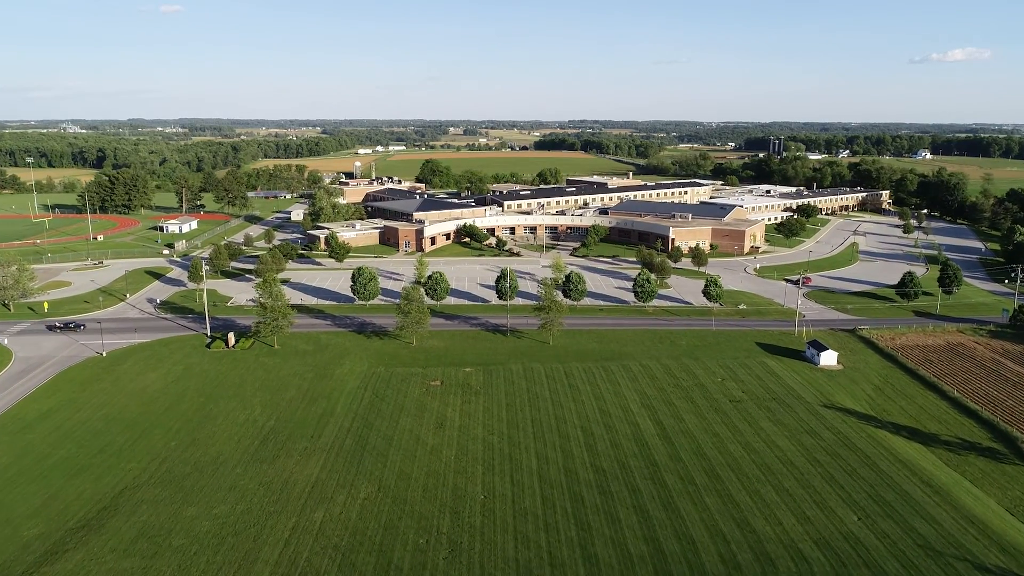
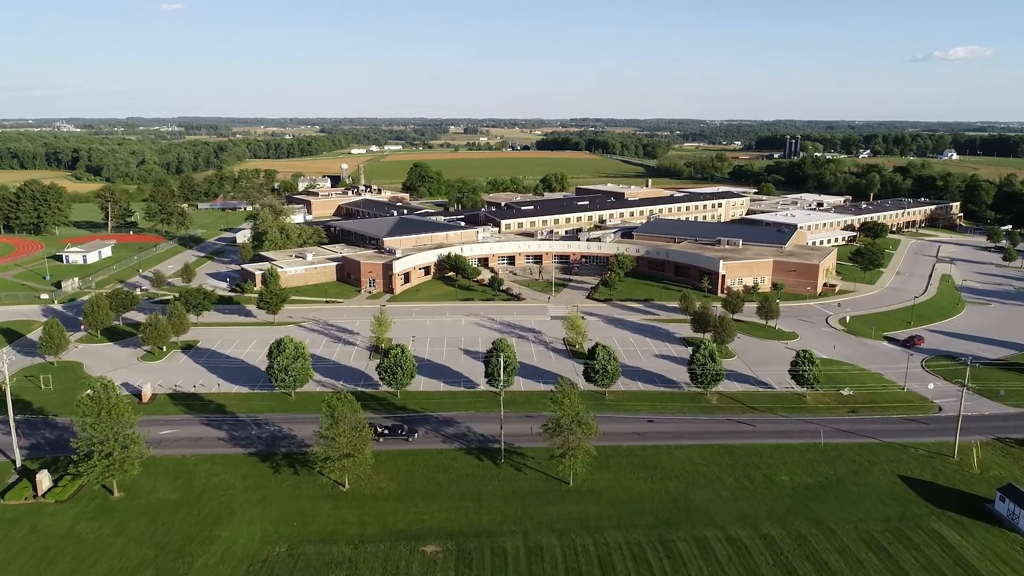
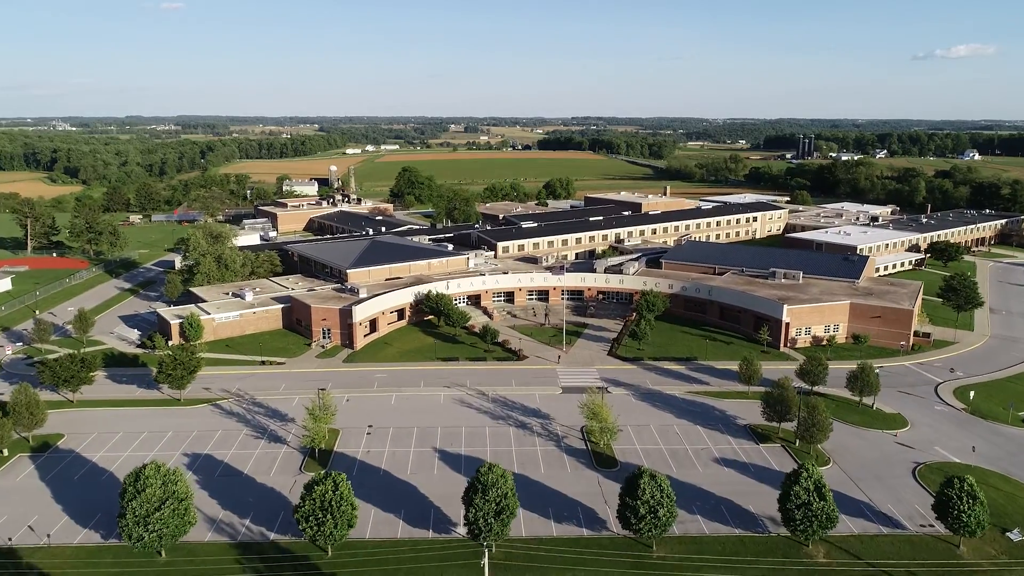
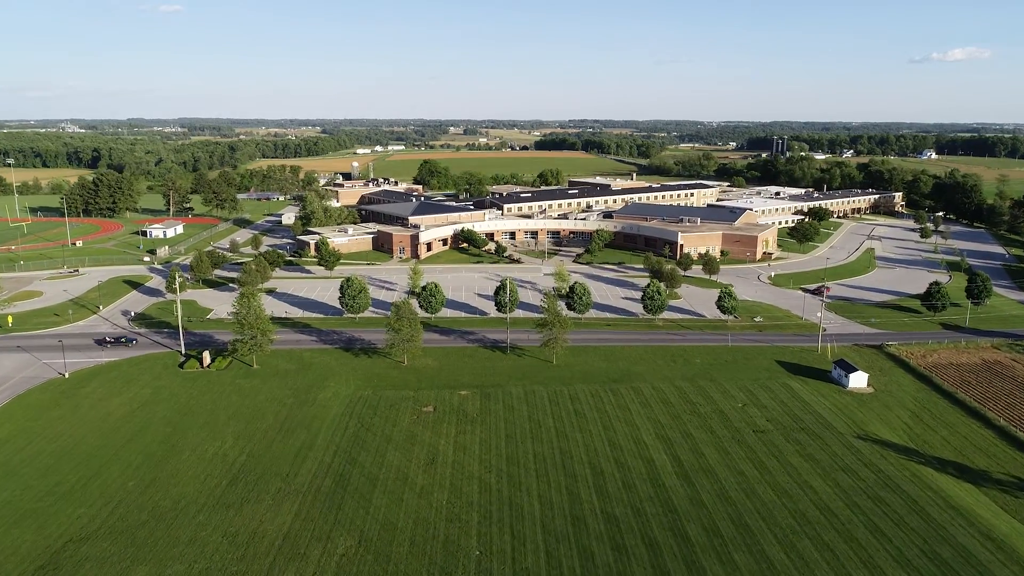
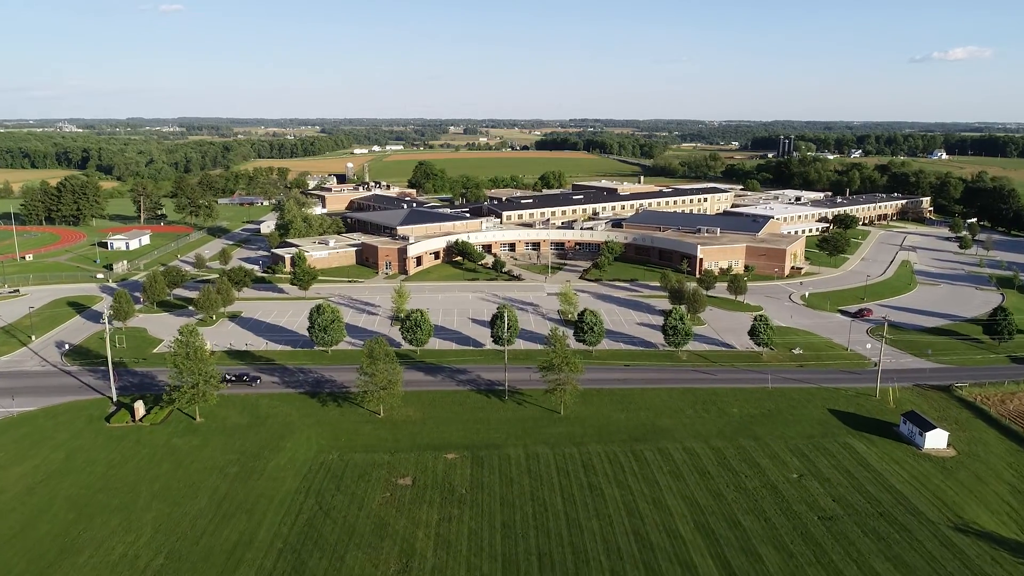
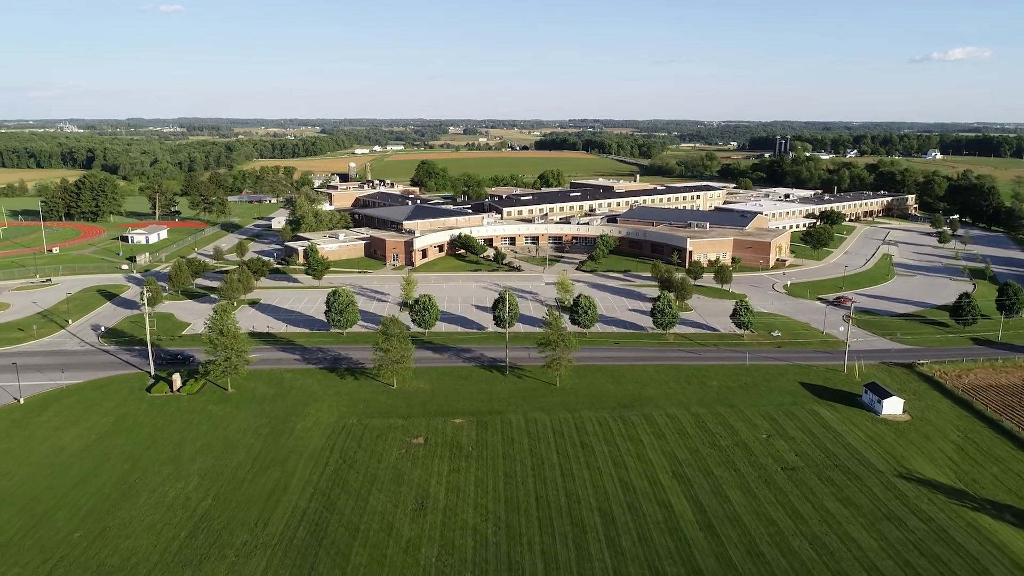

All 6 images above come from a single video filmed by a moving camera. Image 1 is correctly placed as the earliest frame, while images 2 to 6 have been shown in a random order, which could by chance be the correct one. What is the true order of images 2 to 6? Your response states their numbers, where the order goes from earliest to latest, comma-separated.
4, 6, 5, 2, 3
